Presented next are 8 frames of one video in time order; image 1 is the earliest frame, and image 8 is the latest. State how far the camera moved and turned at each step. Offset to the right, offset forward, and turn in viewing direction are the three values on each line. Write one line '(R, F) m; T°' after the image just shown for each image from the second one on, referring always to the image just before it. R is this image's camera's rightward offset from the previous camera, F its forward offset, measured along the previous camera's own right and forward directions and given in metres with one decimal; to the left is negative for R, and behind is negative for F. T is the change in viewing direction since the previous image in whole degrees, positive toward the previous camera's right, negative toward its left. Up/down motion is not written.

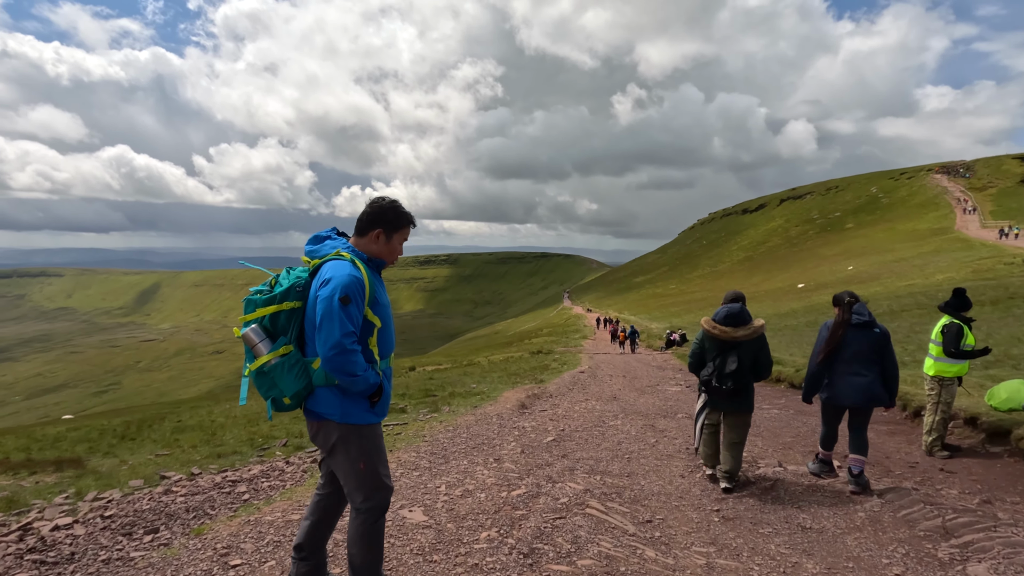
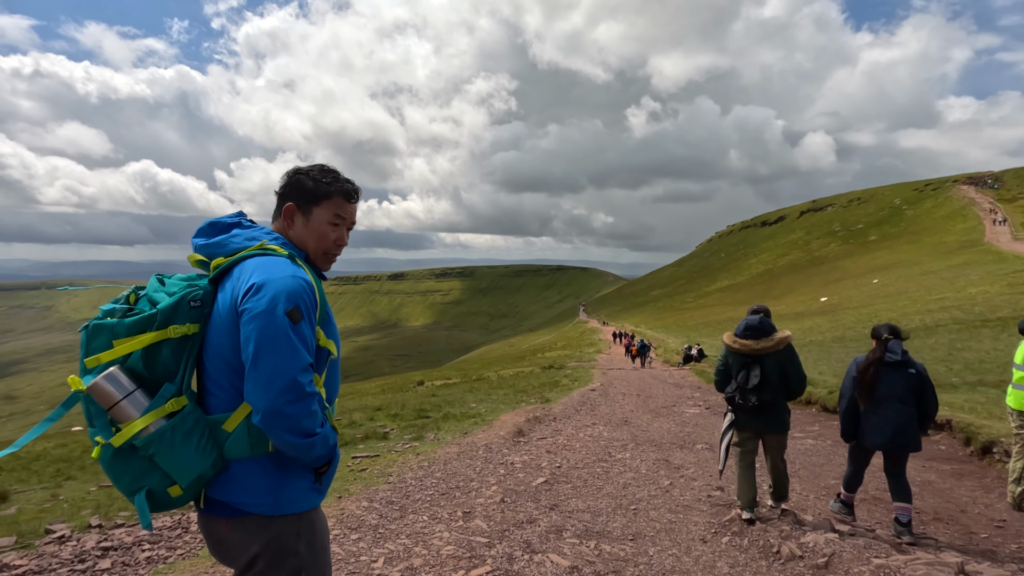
(+0.6, +2.0) m; -2°
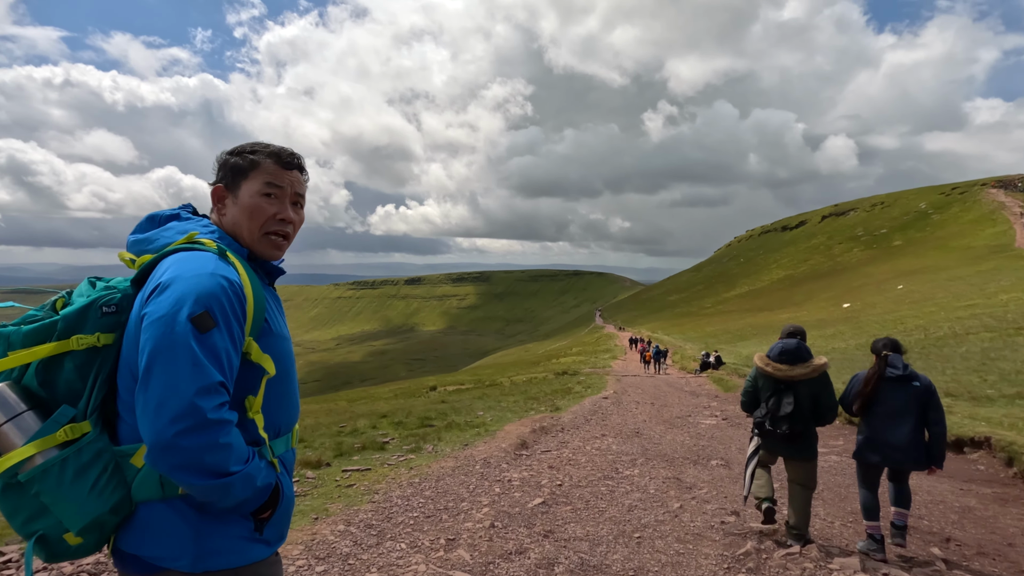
(+0.4, +0.7) m; -2°
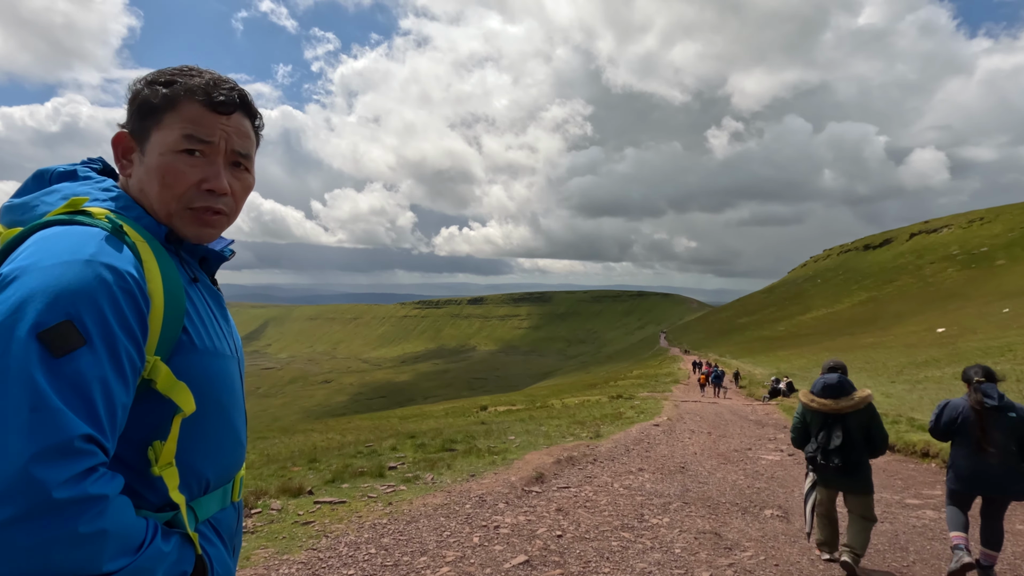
(+1.2, +1.9) m; -7°
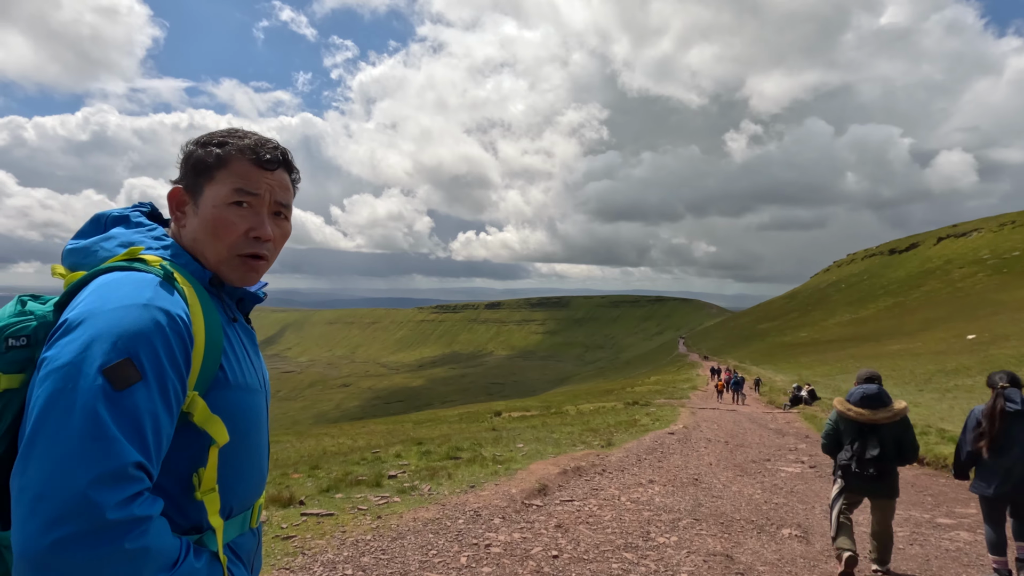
(+0.4, +0.6) m; -2°
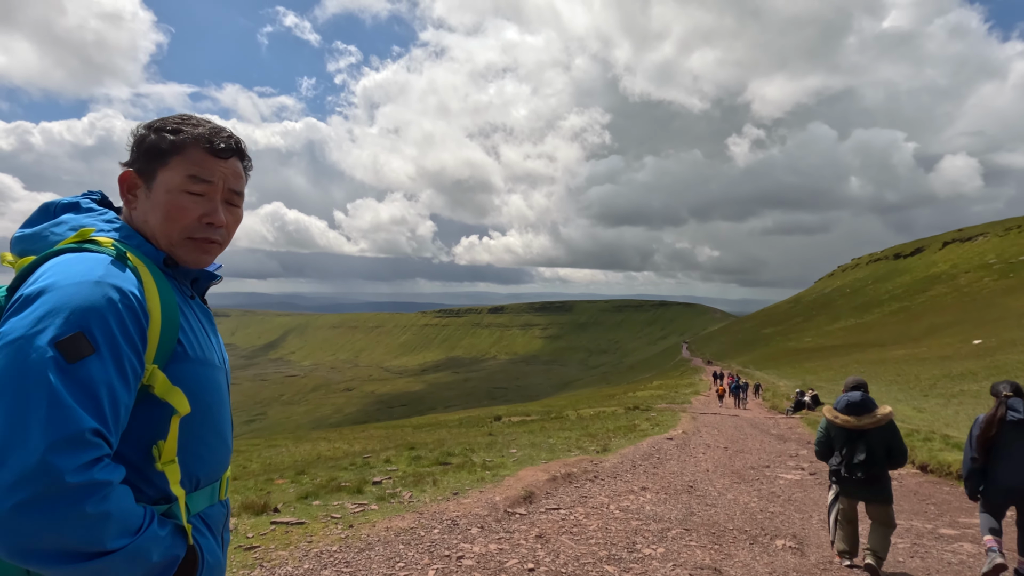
(+0.4, +0.4) m; 0°
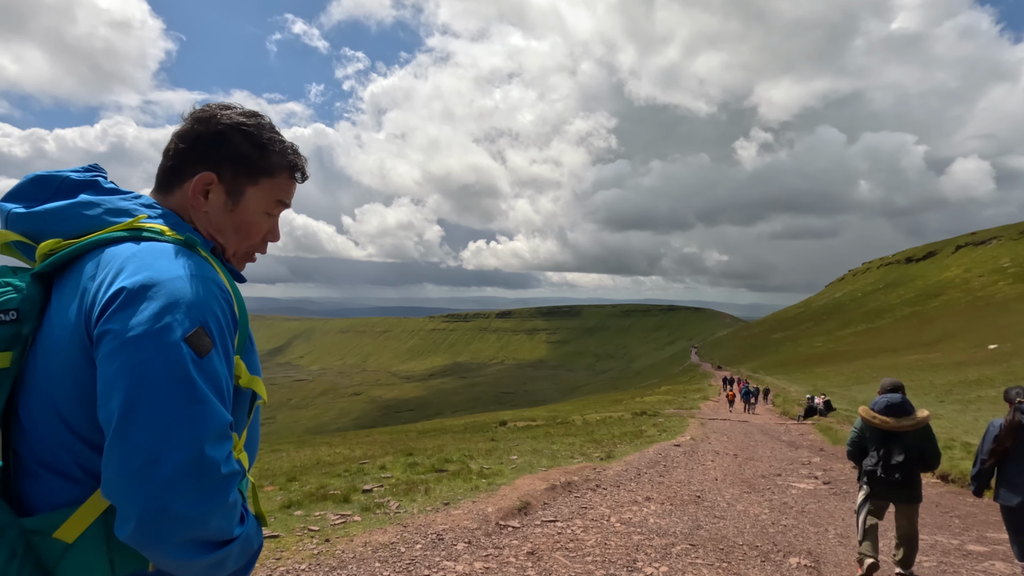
(+0.3, +0.7) m; -1°
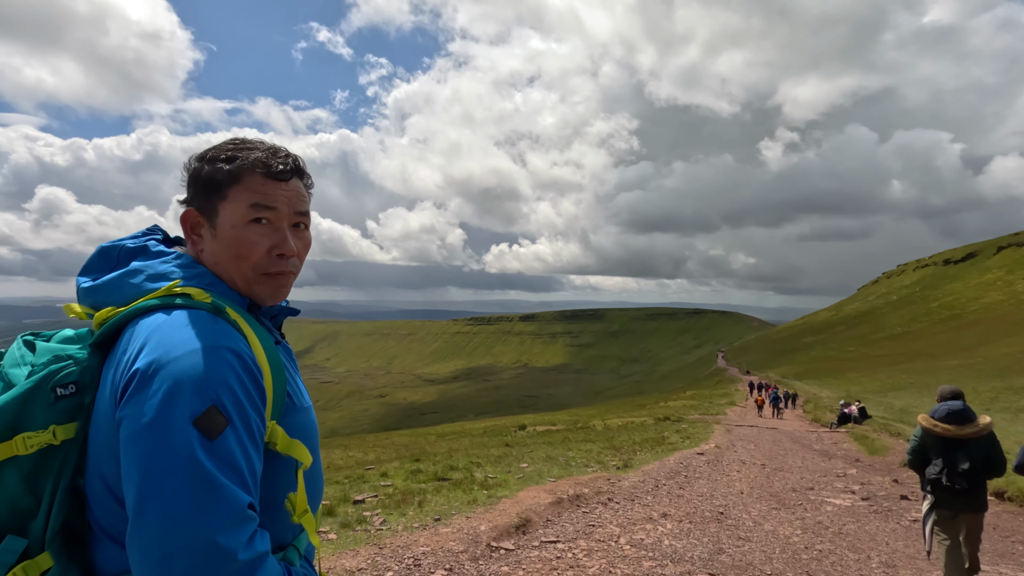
(+0.5, +1.2) m; -3°
